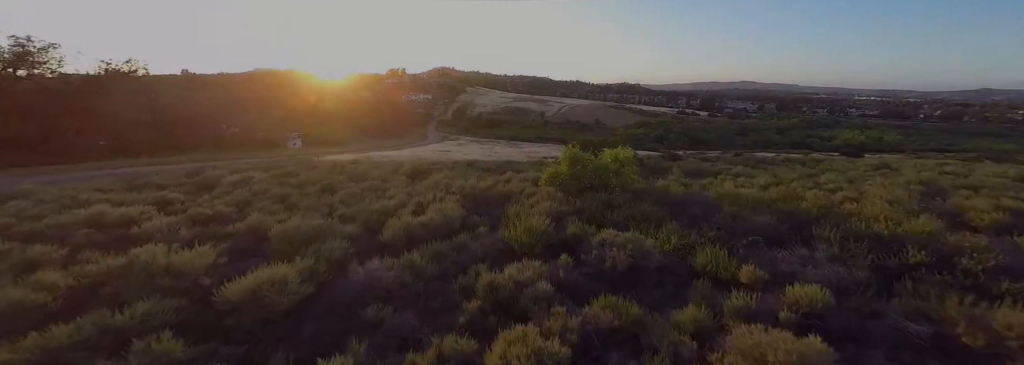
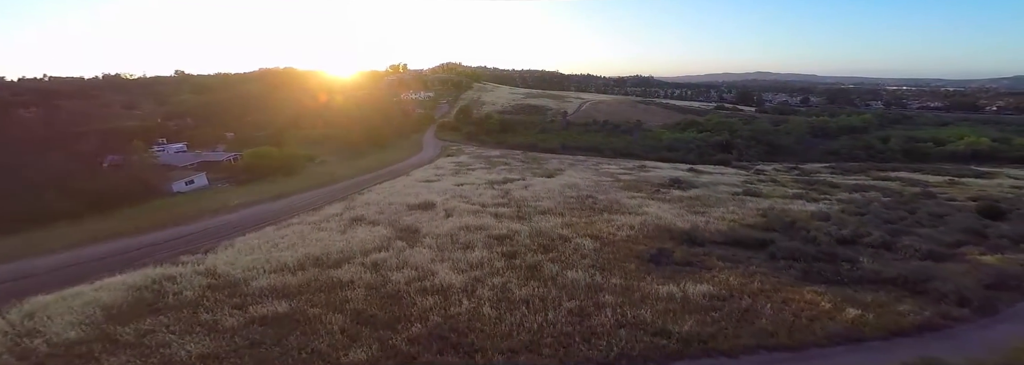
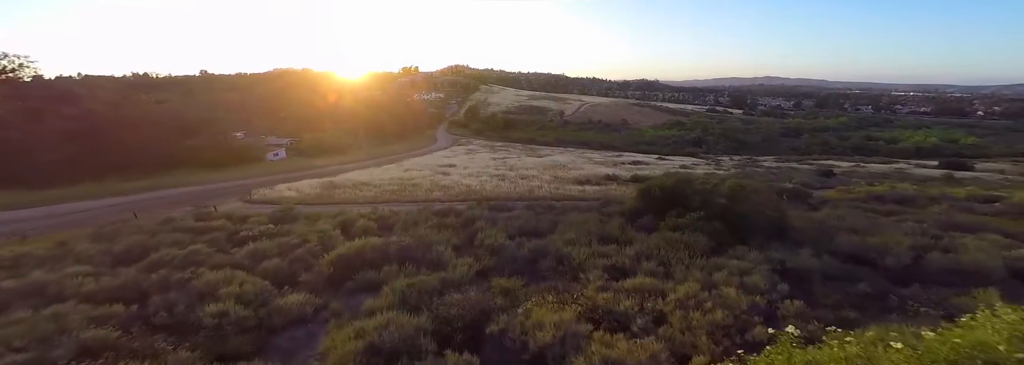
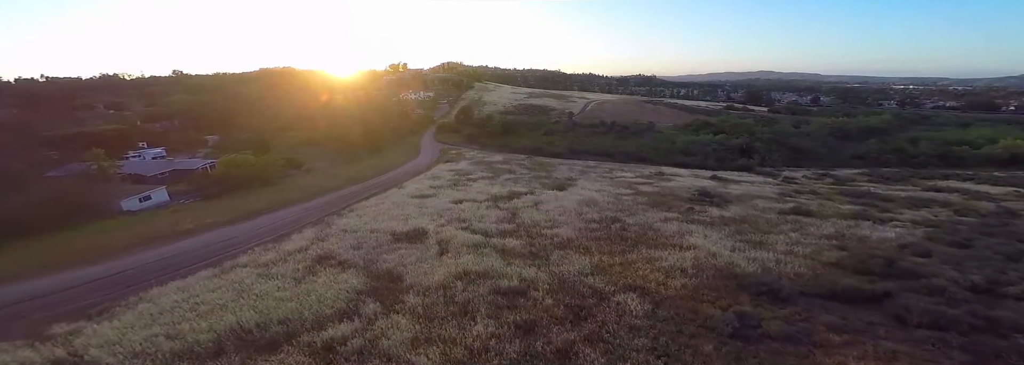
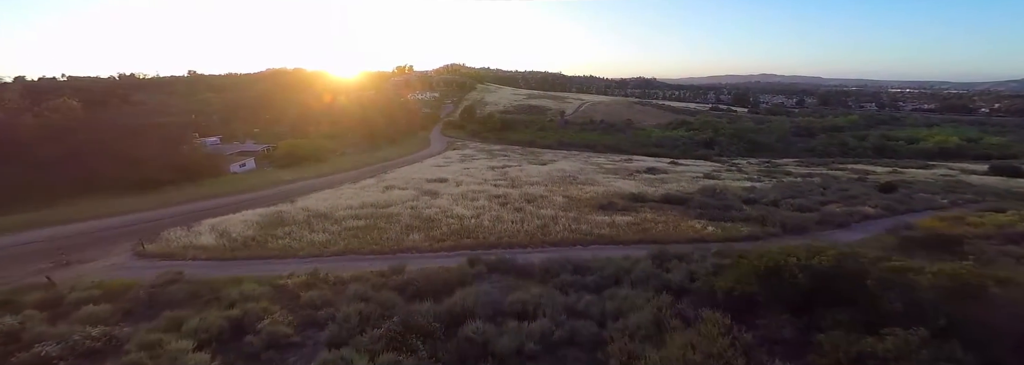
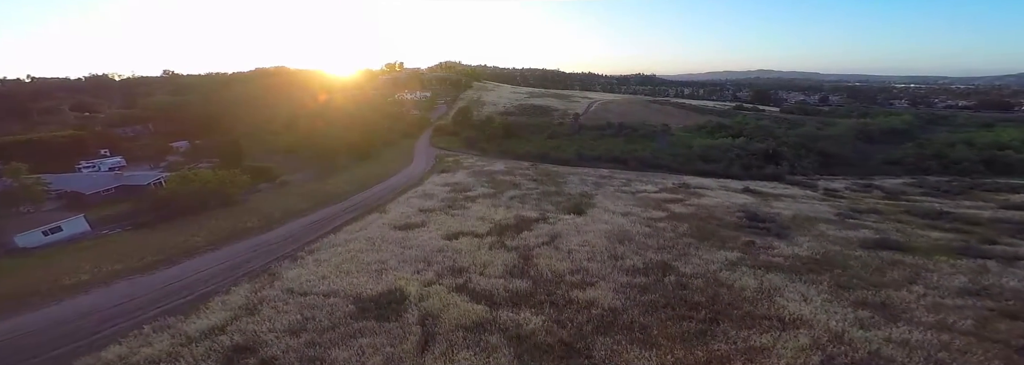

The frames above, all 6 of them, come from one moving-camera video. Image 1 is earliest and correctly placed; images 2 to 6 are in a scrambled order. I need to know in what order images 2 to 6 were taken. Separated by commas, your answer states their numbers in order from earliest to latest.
3, 5, 2, 4, 6
